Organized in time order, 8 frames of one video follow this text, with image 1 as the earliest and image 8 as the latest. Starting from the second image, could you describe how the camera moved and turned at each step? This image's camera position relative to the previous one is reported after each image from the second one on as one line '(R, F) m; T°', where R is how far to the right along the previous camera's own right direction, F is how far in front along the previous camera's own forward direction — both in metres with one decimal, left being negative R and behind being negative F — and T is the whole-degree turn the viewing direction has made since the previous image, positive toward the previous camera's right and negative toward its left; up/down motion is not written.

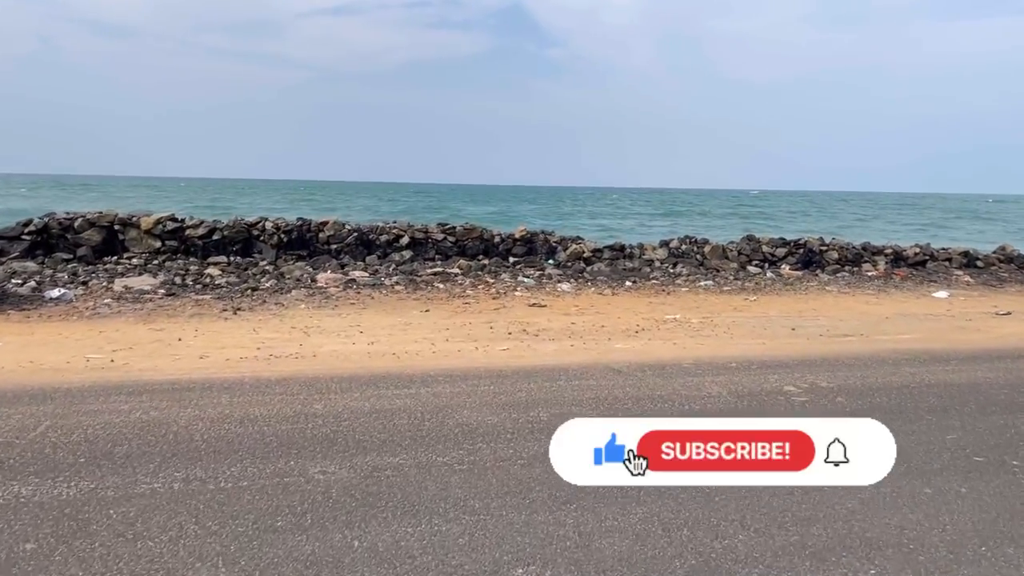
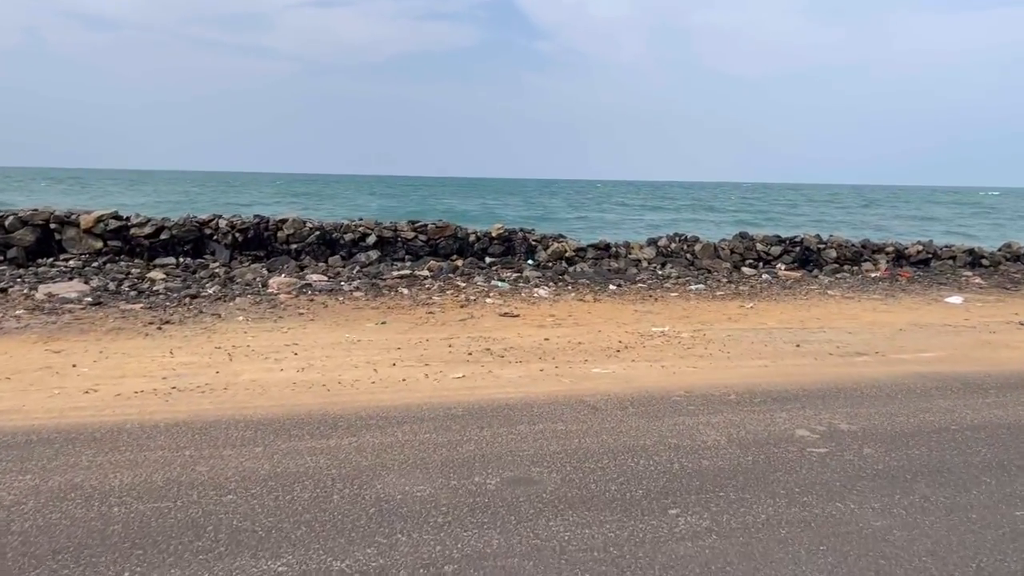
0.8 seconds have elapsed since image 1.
(+0.2, +1.0) m; +1°
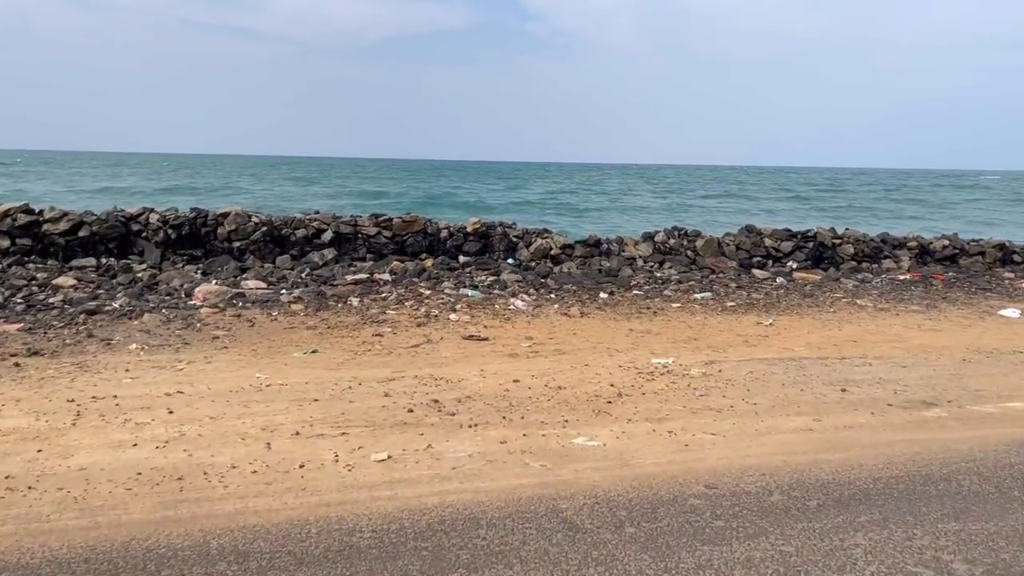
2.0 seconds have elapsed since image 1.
(+0.2, +1.5) m; +1°
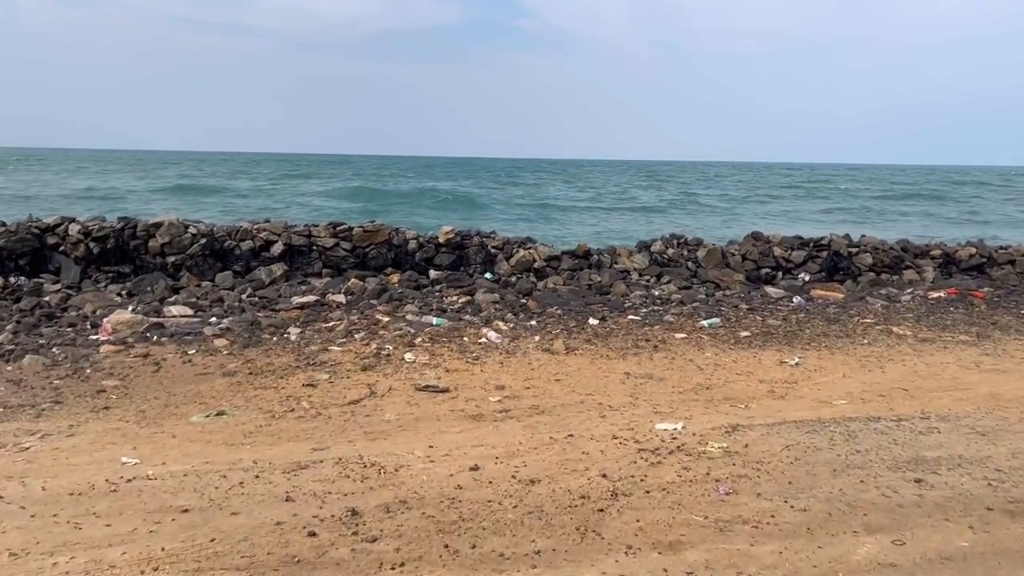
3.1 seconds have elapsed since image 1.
(+0.2, +1.3) m; +1°
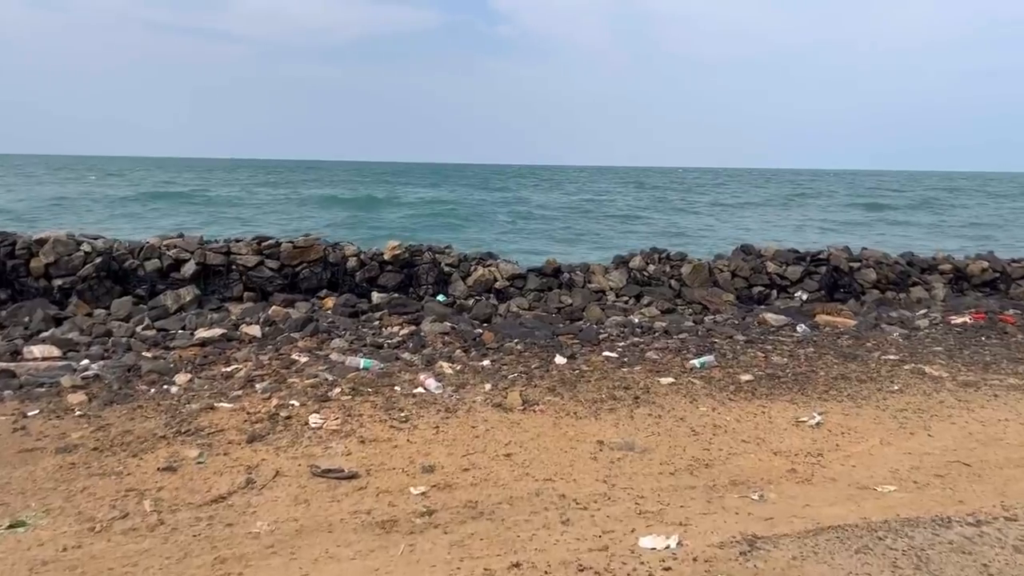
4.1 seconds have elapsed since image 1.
(+0.2, +1.3) m; +2°
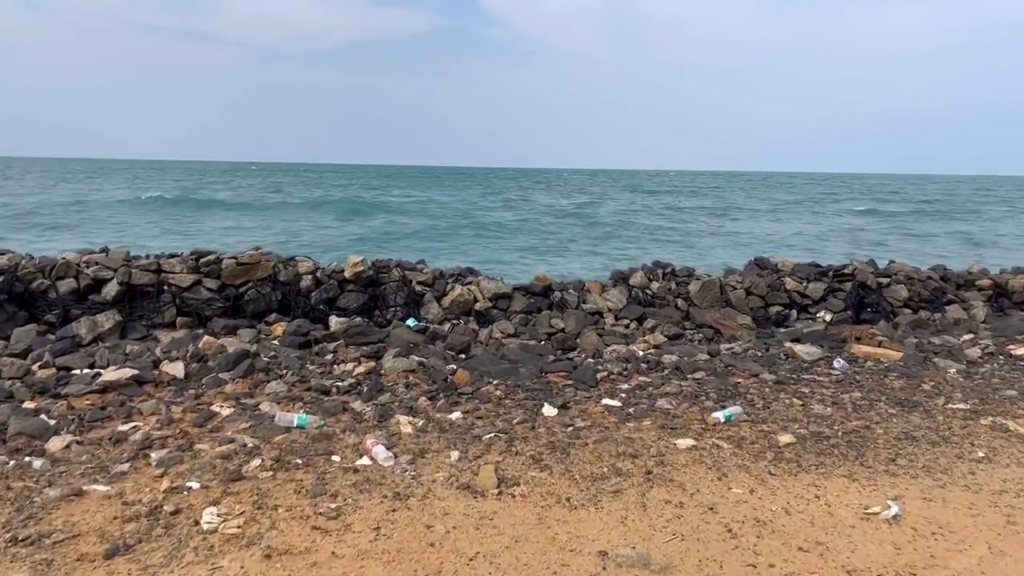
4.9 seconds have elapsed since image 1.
(+0.1, +1.2) m; 0°
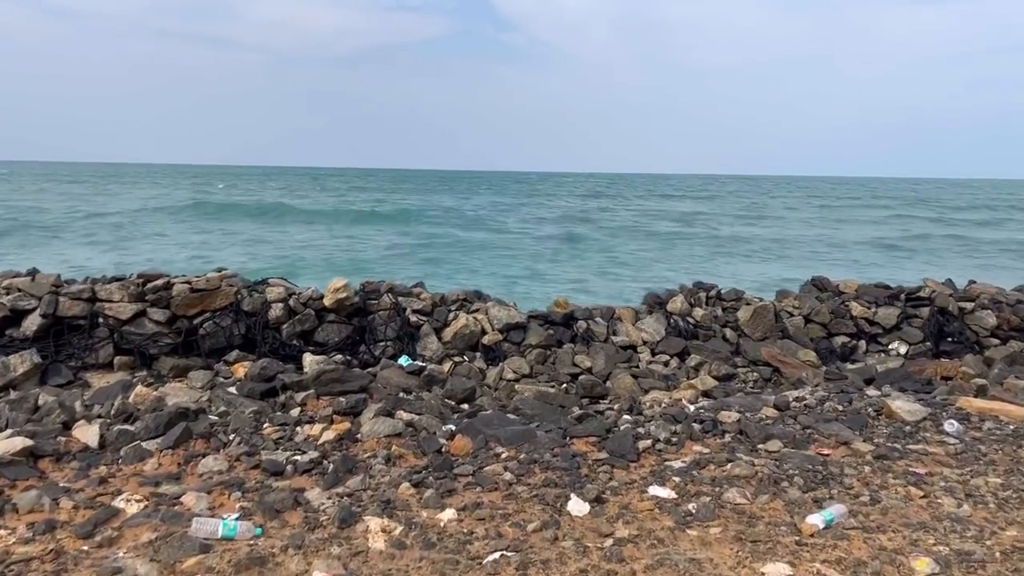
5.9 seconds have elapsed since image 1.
(0.0, +1.3) m; -1°
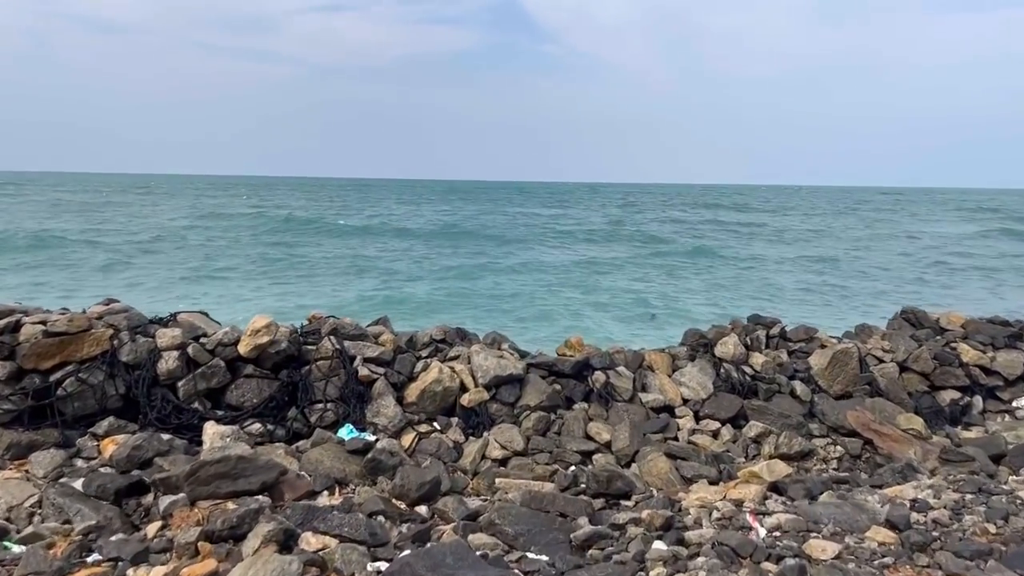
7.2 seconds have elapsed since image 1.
(+0.2, +1.7) m; -2°
